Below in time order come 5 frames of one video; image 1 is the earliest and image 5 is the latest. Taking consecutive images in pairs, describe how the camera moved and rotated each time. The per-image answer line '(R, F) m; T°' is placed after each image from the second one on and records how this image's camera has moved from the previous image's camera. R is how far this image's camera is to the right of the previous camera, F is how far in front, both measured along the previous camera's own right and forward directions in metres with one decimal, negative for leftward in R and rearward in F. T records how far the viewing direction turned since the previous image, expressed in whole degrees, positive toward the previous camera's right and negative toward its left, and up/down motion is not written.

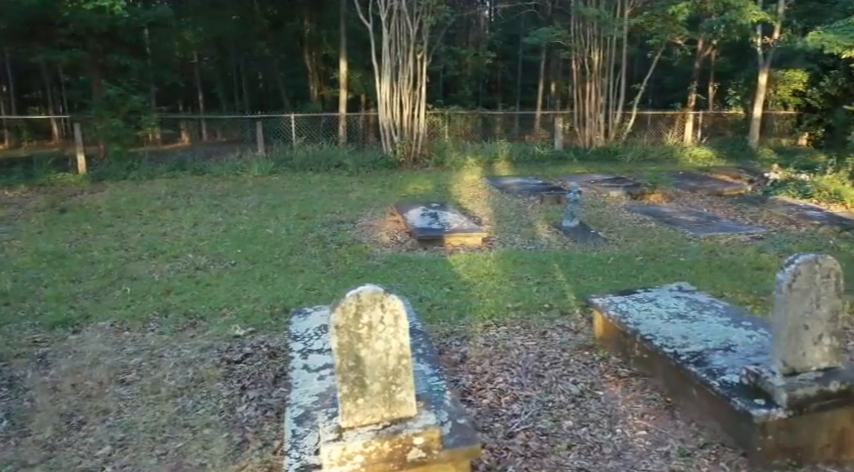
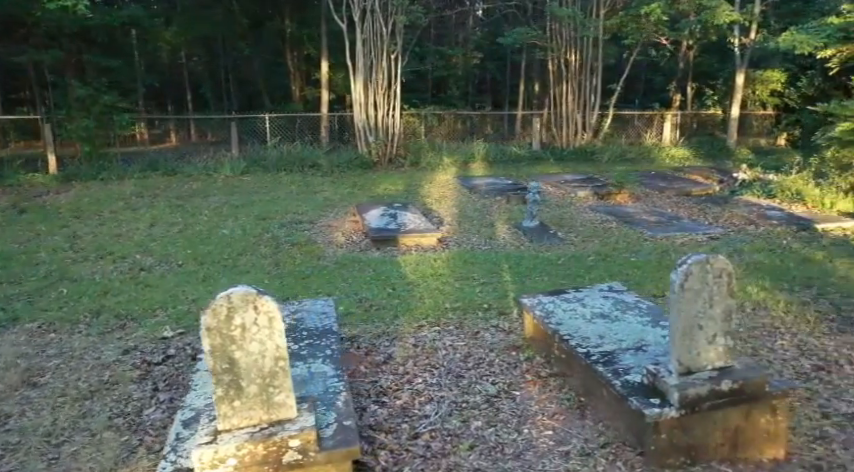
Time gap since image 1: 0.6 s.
(+0.4, 0.0) m; +1°
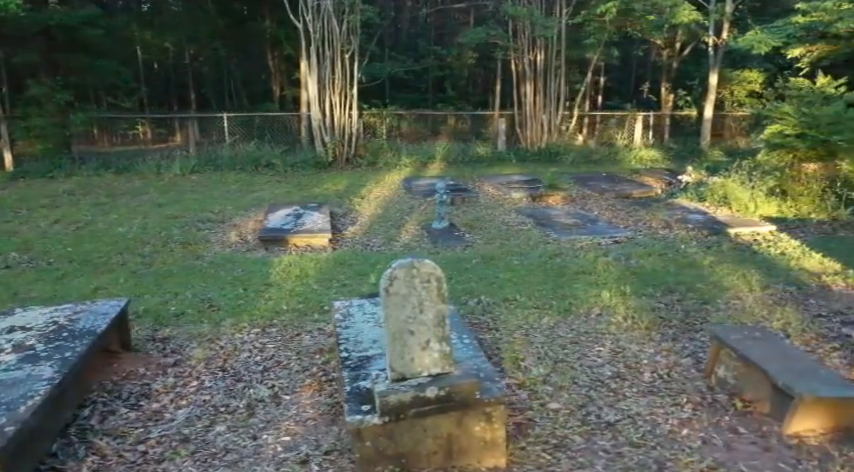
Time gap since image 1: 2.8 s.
(+1.2, +0.1) m; -1°
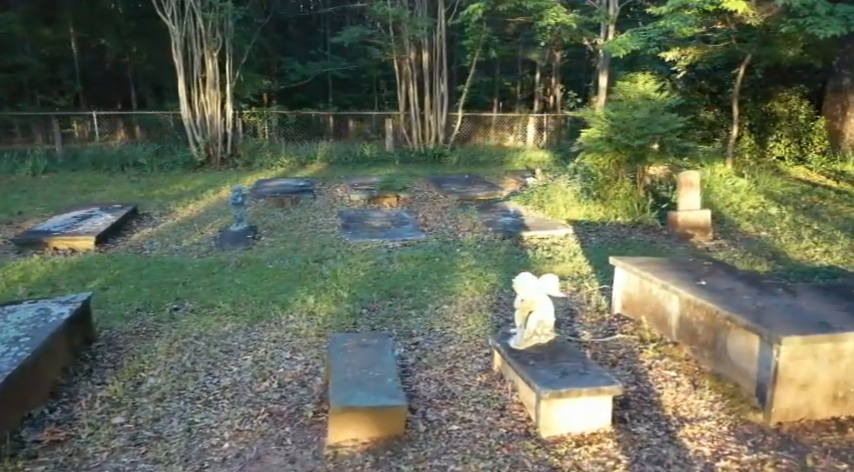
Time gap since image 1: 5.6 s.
(+1.8, 0.0) m; +4°
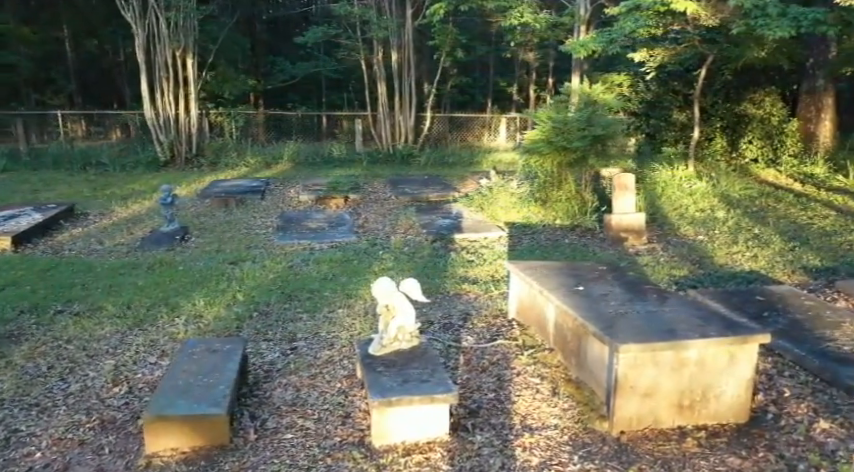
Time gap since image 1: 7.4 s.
(+0.7, +0.1) m; 0°
